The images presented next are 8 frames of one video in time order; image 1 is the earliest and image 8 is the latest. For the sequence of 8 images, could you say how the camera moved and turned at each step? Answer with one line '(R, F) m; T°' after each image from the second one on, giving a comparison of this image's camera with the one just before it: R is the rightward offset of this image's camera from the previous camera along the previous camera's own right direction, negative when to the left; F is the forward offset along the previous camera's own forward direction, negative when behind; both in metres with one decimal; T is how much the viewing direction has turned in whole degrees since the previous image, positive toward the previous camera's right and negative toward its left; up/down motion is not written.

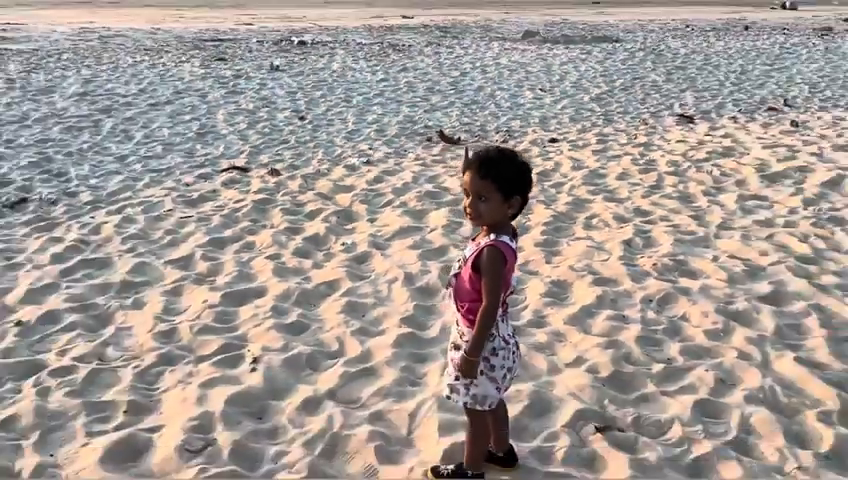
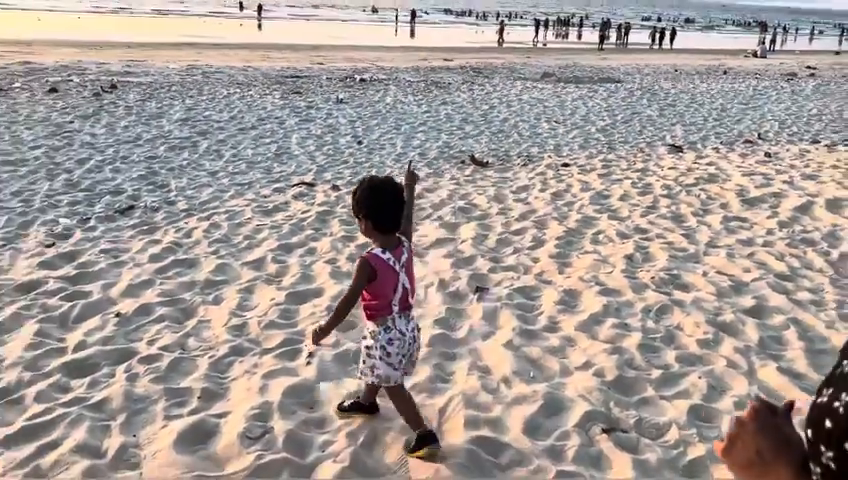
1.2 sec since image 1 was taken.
(-0.4, -0.8) m; +2°
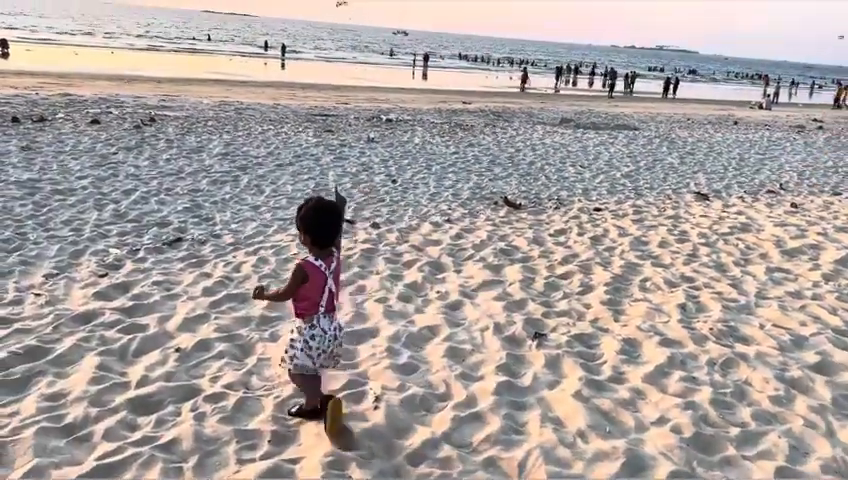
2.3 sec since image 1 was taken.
(-0.3, -0.1) m; 0°
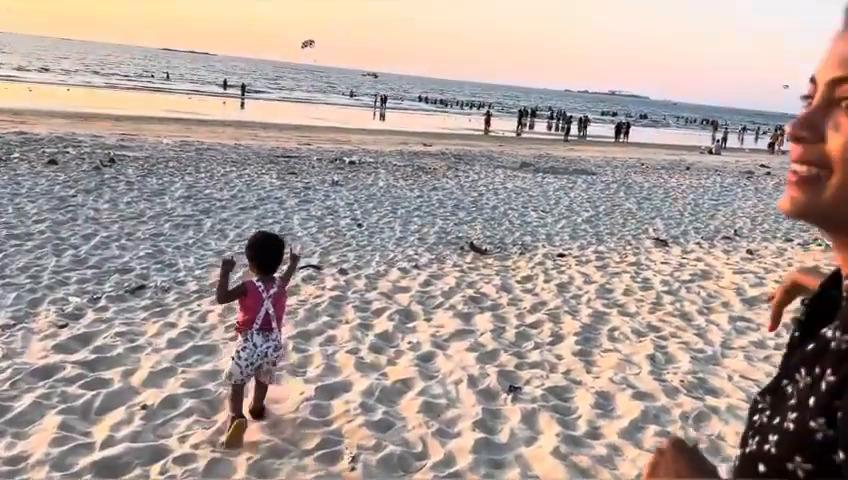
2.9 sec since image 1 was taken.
(-0.1, 0.0) m; +3°
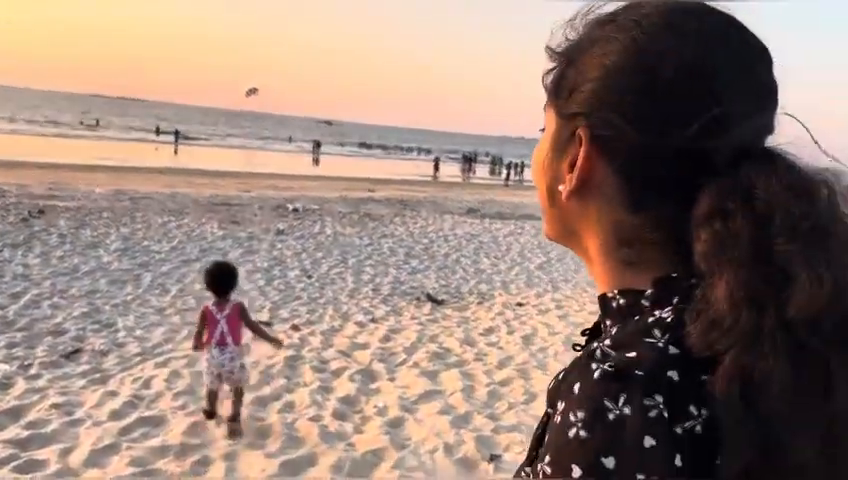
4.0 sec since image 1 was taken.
(-0.2, +0.3) m; +5°
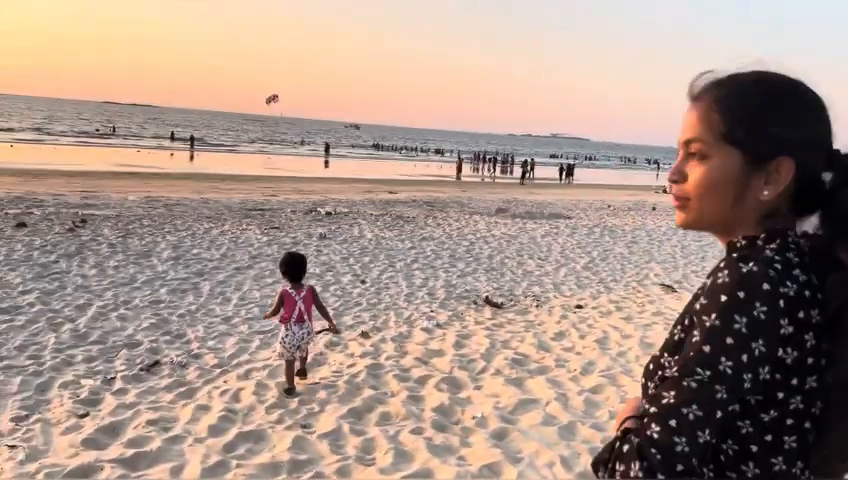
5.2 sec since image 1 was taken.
(-0.5, +0.1) m; -1°
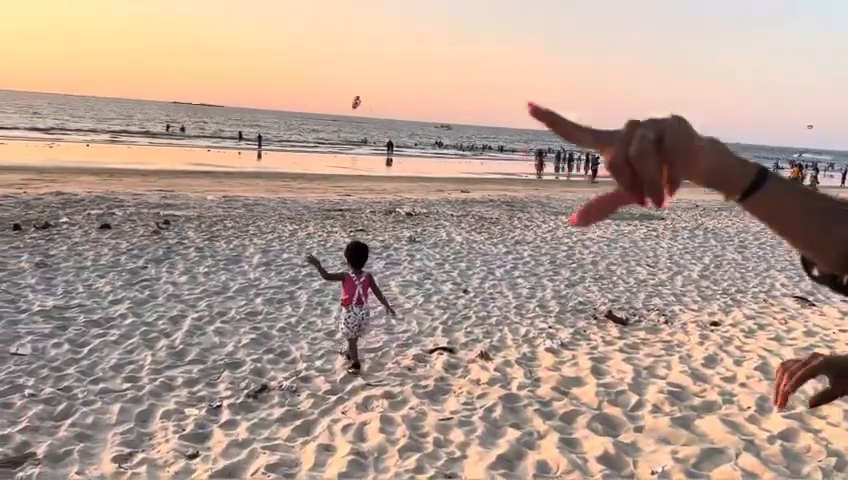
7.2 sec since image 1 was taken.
(-0.6, +0.7) m; -5°
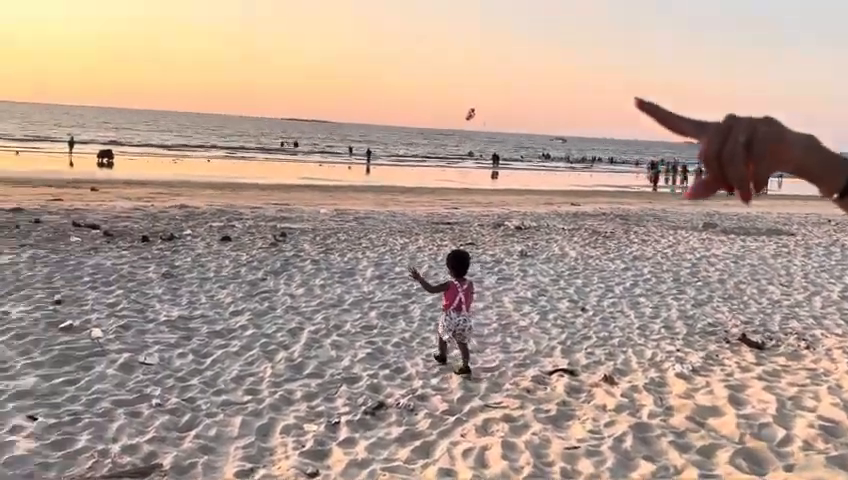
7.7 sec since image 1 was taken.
(-0.1, +0.2) m; -8°
